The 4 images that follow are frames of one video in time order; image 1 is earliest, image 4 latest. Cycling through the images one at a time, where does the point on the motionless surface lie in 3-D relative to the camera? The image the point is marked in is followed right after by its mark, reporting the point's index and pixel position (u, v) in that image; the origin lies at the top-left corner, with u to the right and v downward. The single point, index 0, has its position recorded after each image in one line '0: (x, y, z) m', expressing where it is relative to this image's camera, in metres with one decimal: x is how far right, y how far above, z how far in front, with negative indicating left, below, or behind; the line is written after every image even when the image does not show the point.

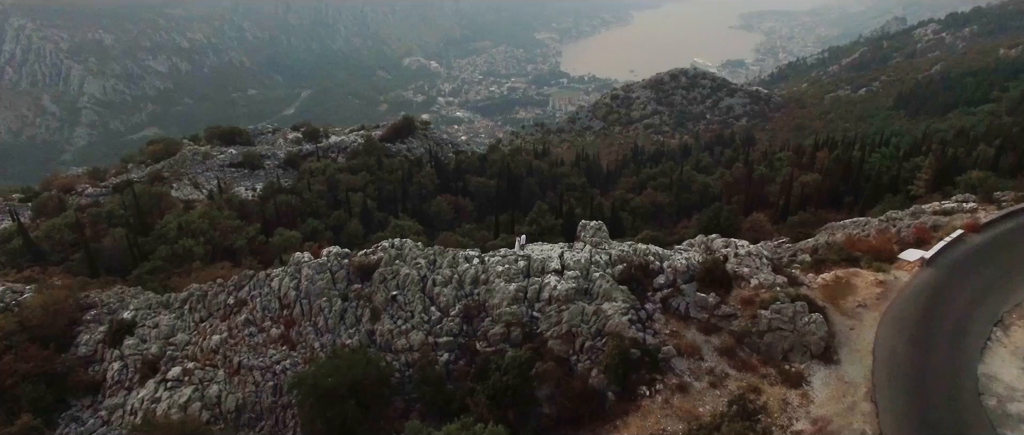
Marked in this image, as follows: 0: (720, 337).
0: (+5.3, -3.0, +15.3) m
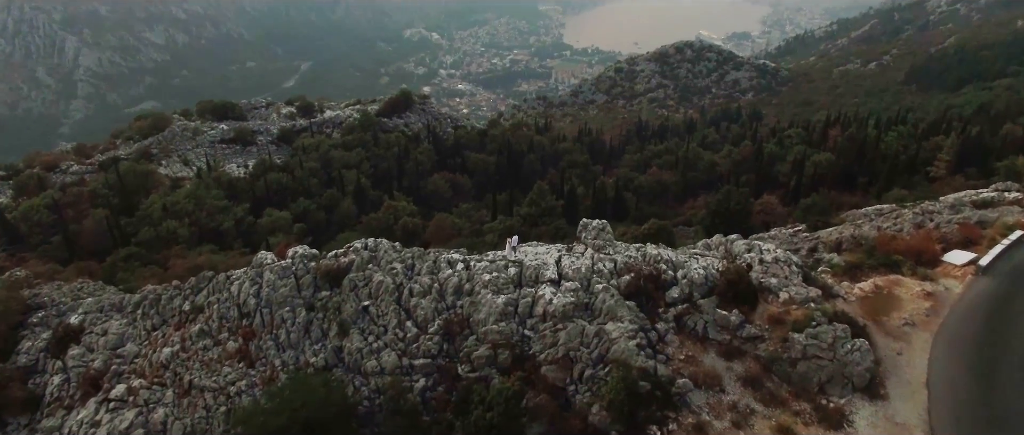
0: (+5.0, -3.1, +12.9) m
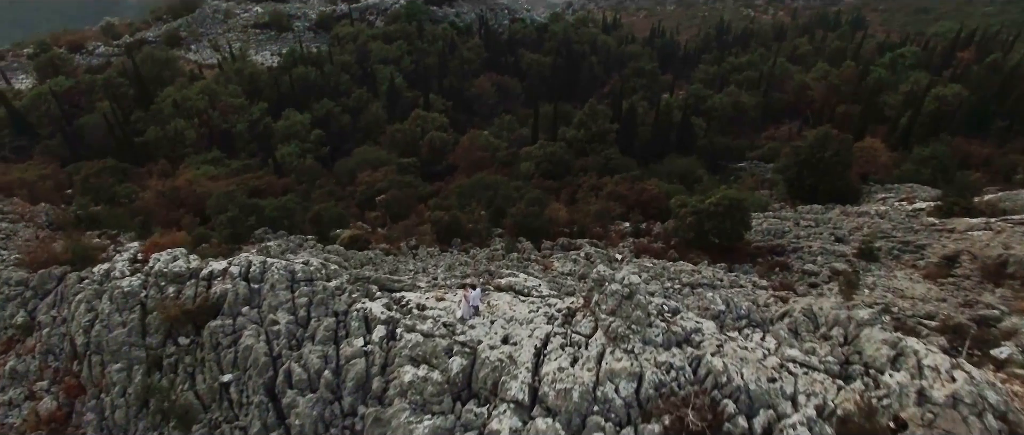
0: (+3.8, -4.6, +6.3) m
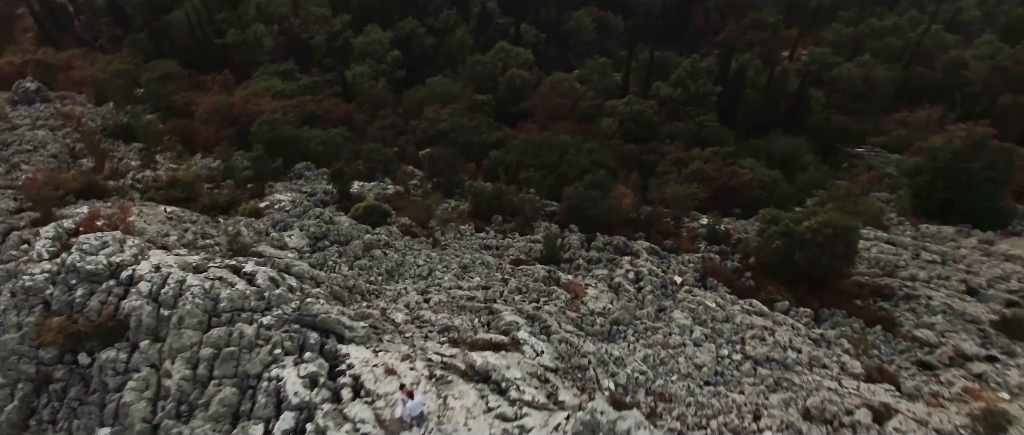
0: (+2.3, -6.4, +3.4) m
